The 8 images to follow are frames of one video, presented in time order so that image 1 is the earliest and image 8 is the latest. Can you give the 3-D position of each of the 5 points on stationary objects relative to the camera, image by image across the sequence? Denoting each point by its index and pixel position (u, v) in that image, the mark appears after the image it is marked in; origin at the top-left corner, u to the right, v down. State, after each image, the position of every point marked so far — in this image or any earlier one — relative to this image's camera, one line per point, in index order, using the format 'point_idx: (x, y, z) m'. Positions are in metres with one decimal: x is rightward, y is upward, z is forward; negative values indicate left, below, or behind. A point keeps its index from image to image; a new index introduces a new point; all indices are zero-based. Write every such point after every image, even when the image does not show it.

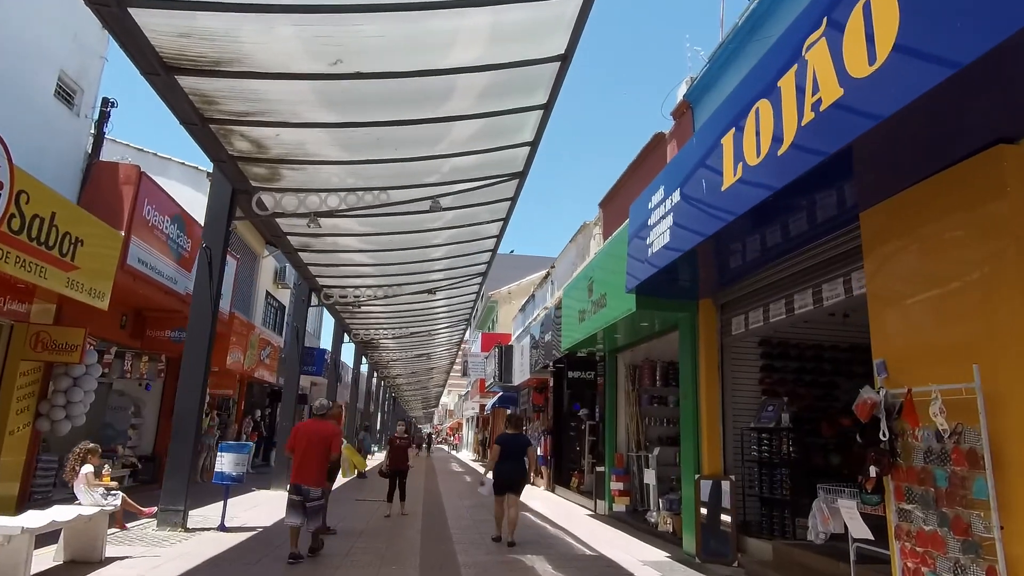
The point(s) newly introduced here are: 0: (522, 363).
0: (+0.3, -2.1, +18.3) m
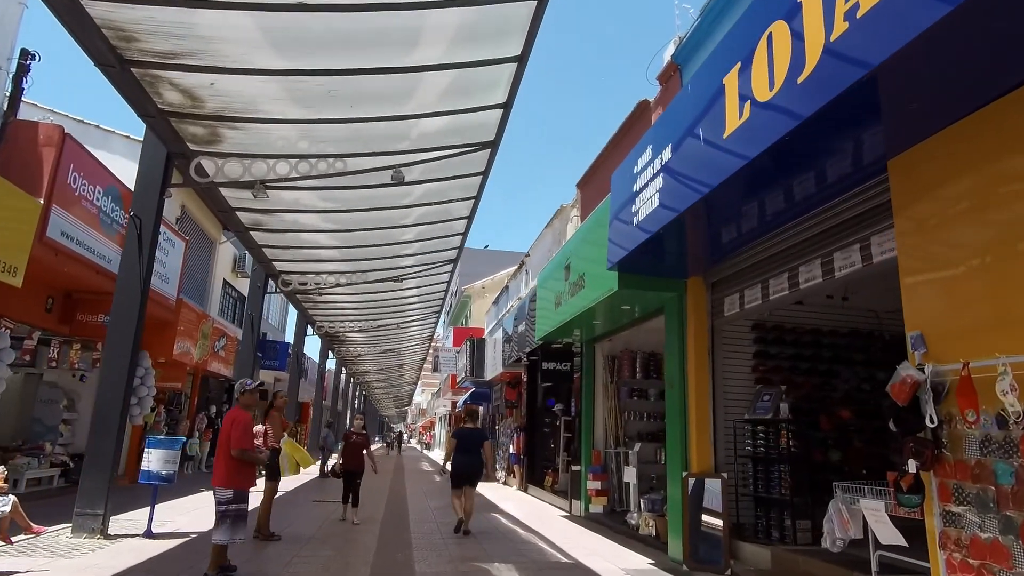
0: (-0.5, -1.9, +17.5) m
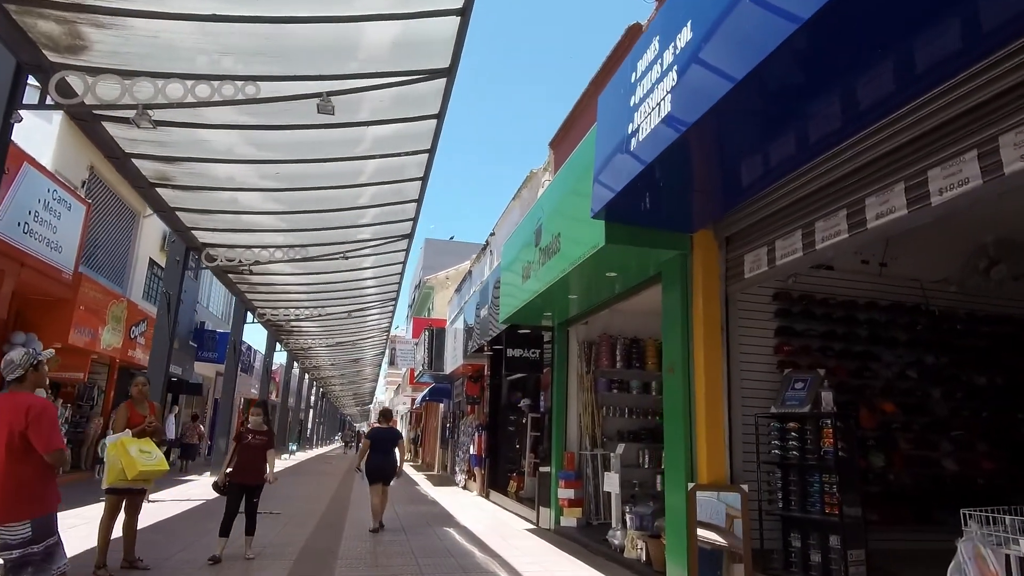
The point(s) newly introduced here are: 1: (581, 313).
0: (-1.4, -1.5, +15.8) m
1: (+1.0, -0.3, +8.9) m
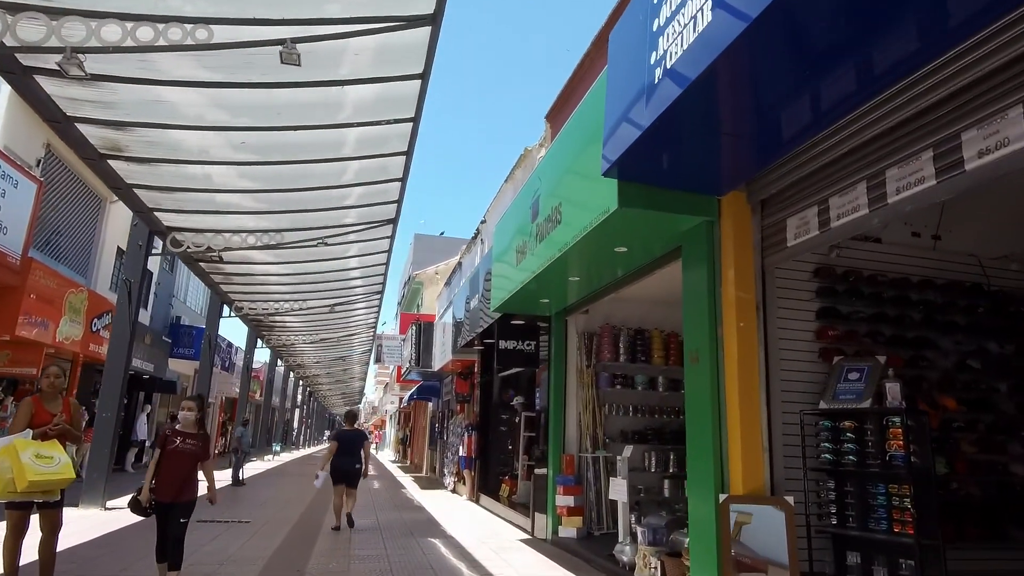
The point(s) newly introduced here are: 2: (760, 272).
0: (-1.6, -1.3, +14.9) m
1: (+0.9, -0.1, +8.1) m
2: (+1.7, +0.1, +4.3) m
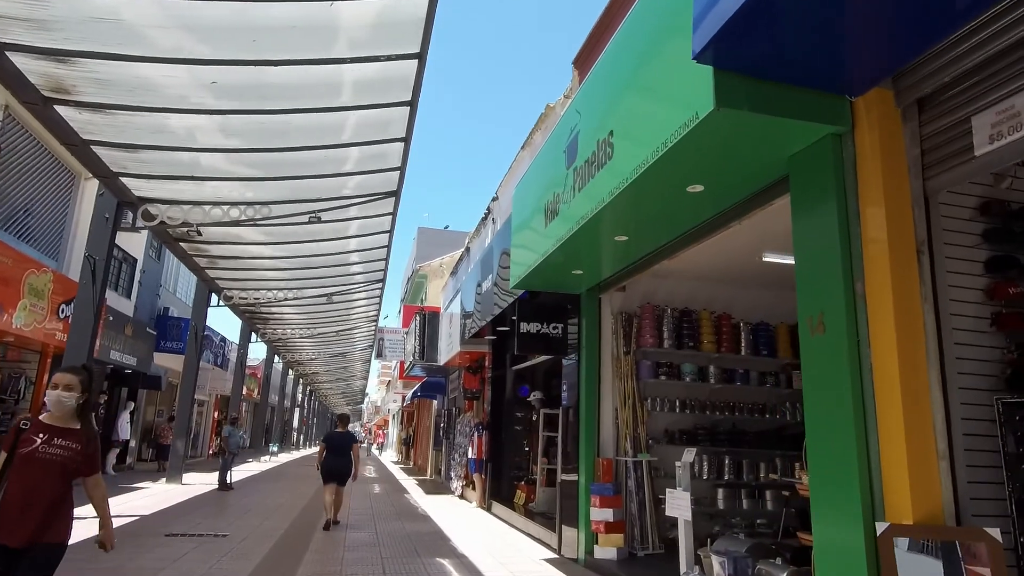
0: (-1.3, -1.0, +13.6) m
1: (+1.1, +0.2, +6.8) m
2: (+1.9, +0.4, +3.0) m
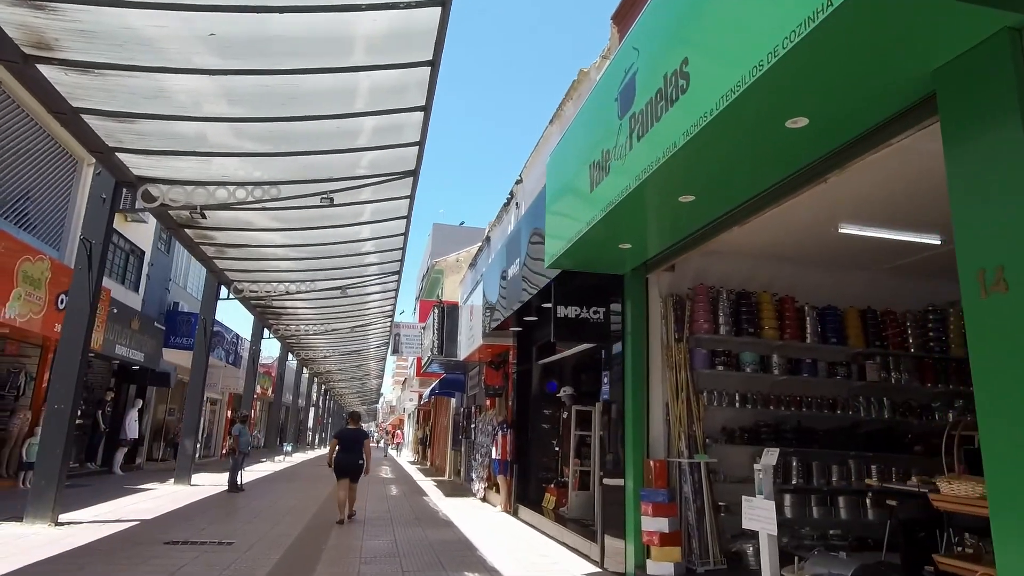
0: (-0.8, -0.8, +12.9) m
1: (+1.5, +0.4, +6.0) m
2: (+2.2, +0.6, +2.2) m
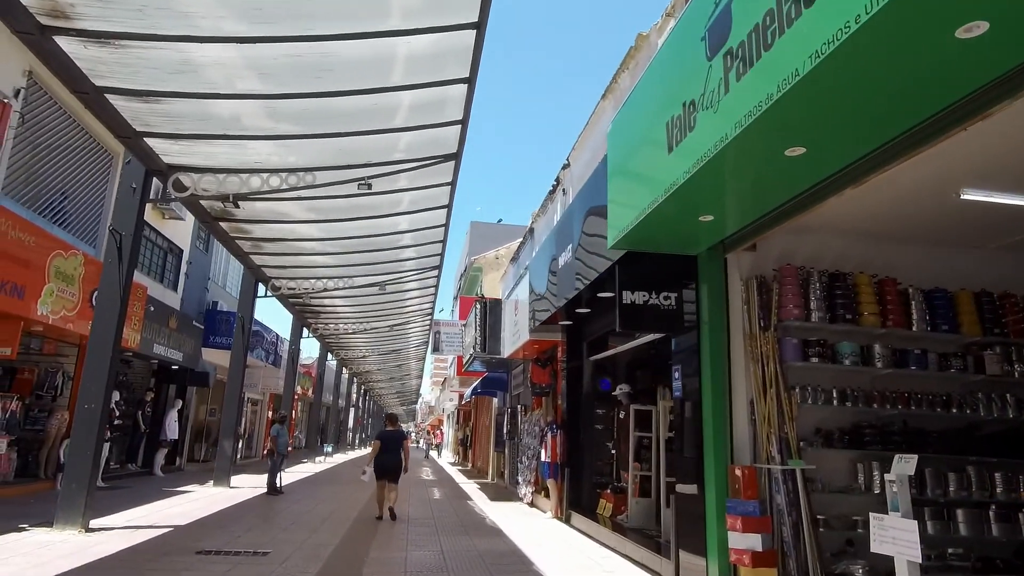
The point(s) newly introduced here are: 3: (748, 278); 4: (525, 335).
0: (0.0, -0.7, +12.2) m
1: (+1.9, +0.5, +5.2) m
2: (+2.4, +0.8, +1.4) m
3: (+2.0, +0.1, +5.4) m
4: (+0.2, -0.8, +11.0) m
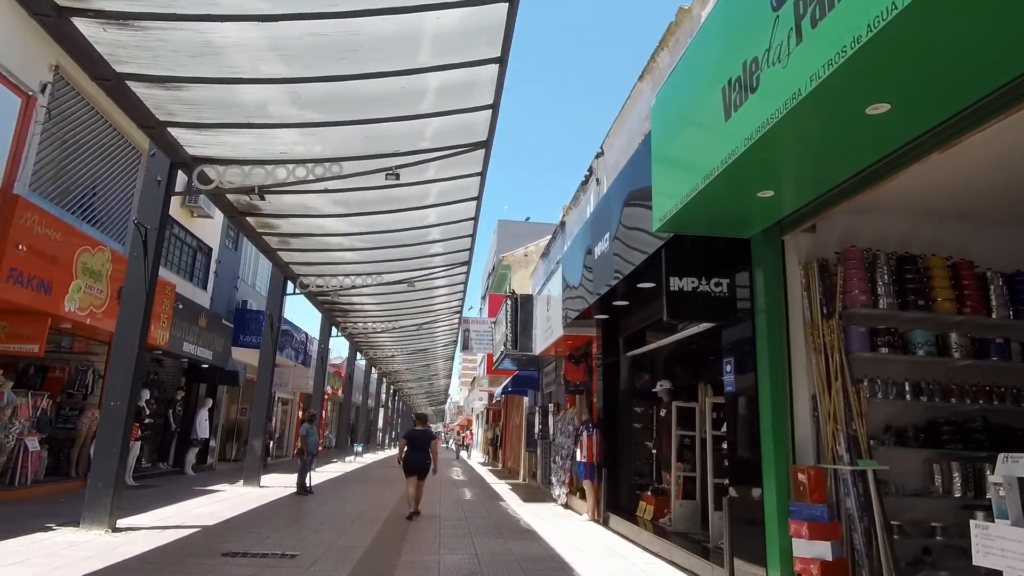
0: (+0.6, -0.6, +11.9) m
1: (+2.2, +0.6, +4.8) m
2: (+2.5, +0.9, +1.0) m
3: (+2.3, +0.2, +5.0) m
4: (+0.8, -0.7, +10.7) m
